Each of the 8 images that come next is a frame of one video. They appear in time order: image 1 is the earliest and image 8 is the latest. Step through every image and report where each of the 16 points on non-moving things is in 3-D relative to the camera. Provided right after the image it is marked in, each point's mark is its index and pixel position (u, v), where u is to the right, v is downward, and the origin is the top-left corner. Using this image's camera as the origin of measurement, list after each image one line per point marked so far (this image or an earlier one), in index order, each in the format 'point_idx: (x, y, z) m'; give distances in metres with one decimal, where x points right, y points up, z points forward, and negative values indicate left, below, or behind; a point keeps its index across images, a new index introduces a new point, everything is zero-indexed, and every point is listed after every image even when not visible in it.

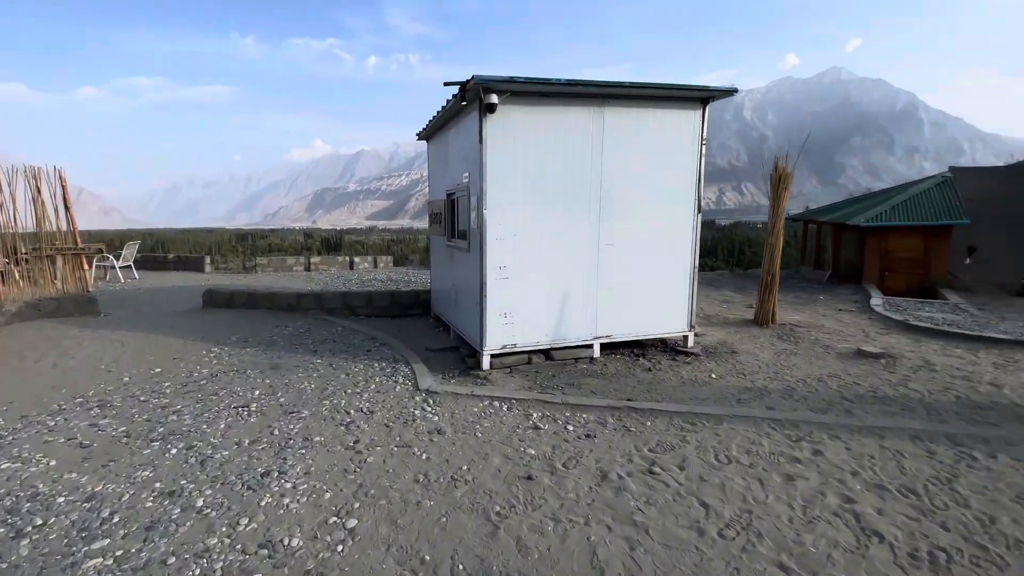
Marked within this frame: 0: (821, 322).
0: (+4.7, -0.5, +7.4) m
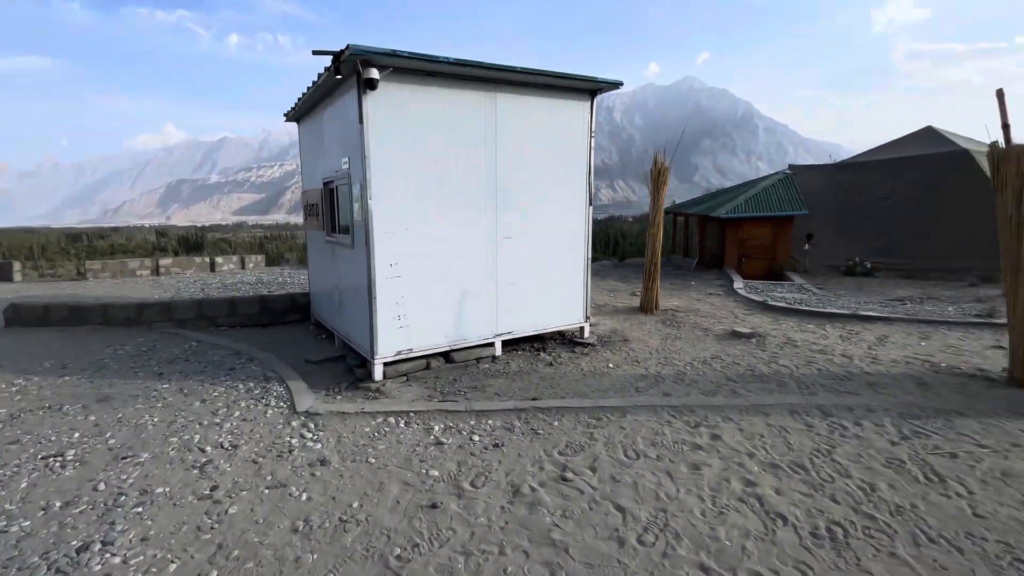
0: (+3.1, -0.2, +7.9) m
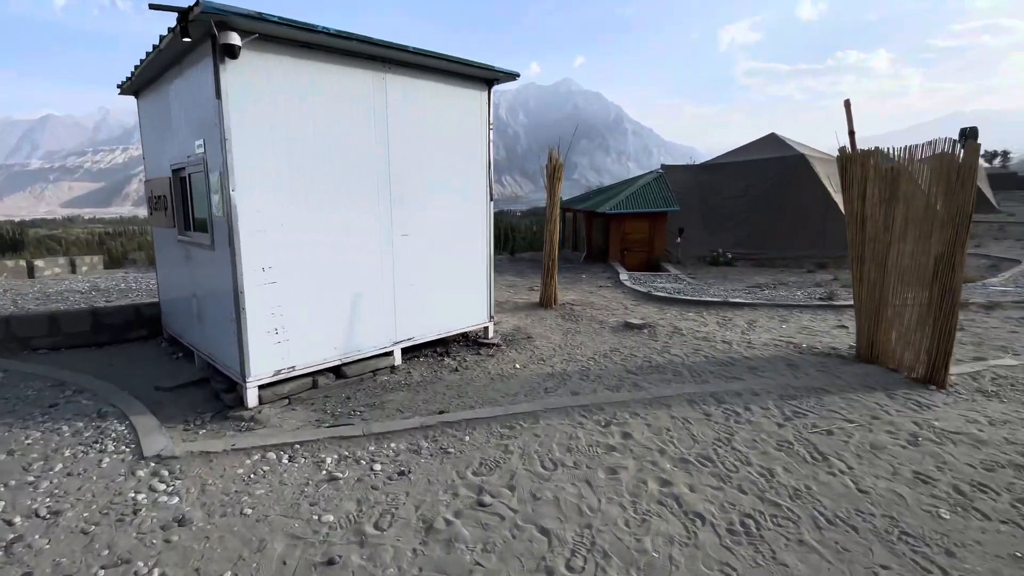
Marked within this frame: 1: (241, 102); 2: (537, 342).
0: (+1.4, -0.1, +8.1) m
1: (-2.0, +1.4, +3.6) m
2: (+0.3, -0.6, +5.6) m
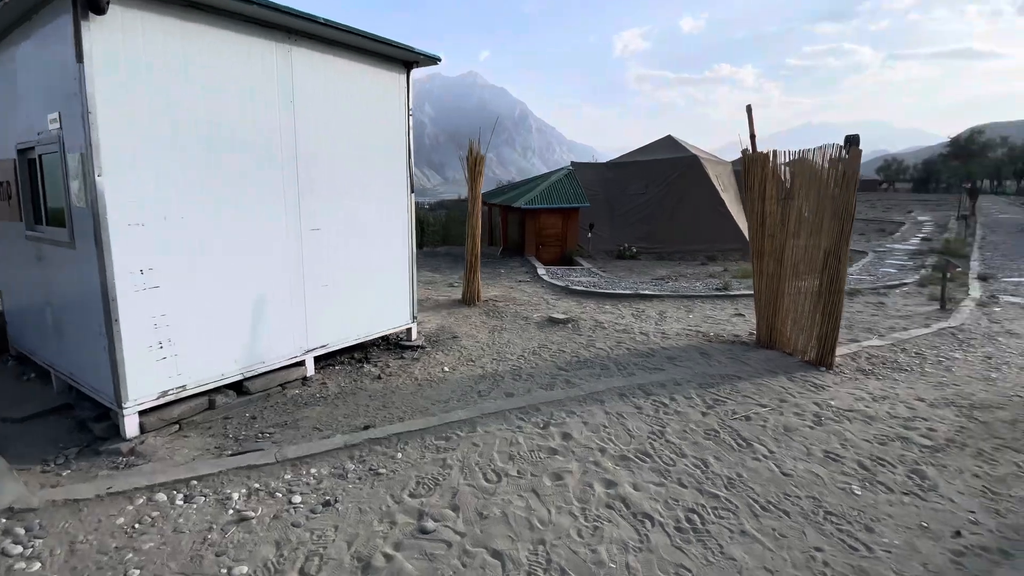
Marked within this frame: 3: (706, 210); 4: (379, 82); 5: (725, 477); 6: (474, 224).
0: (0.0, -0.1, +8.0) m
1: (-2.5, +1.3, +2.9) m
2: (-0.6, -0.6, +5.4) m
3: (+5.3, +2.2, +13.1) m
4: (-1.3, +2.0, +4.6) m
5: (+1.3, -1.2, +3.0) m
6: (-0.5, +0.9, +6.7) m
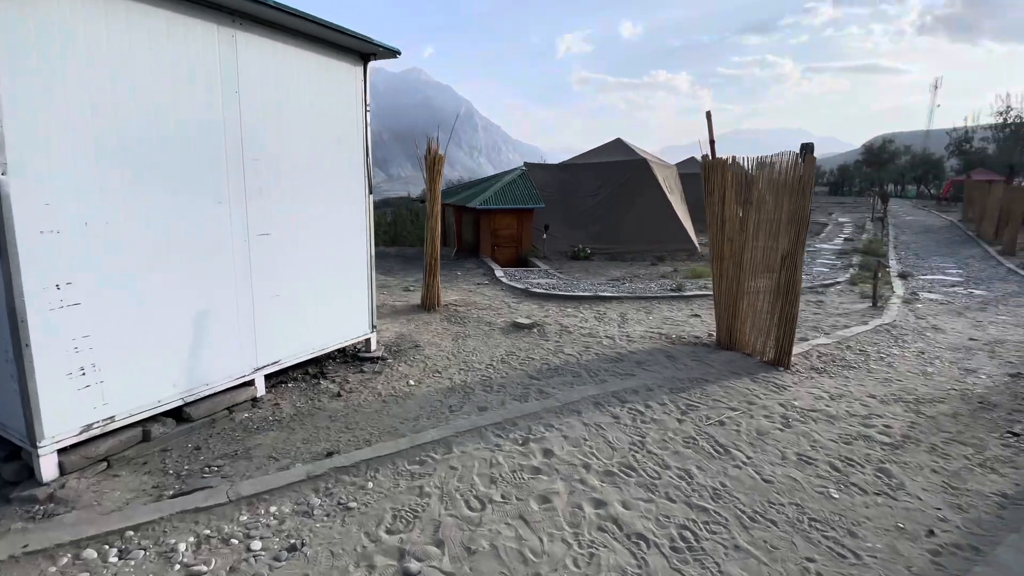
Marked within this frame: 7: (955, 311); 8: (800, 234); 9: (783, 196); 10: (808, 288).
0: (-0.6, -0.1, +7.8) m
1: (-2.6, +1.2, +2.4) m
2: (-0.9, -0.7, +5.1) m
3: (+4.0, +2.2, +13.4) m
4: (-1.6, +1.9, +4.2) m
5: (+1.2, -1.2, +2.9) m
6: (-1.1, +0.8, +6.4) m
7: (+7.6, -0.4, +8.2) m
8: (+2.9, +0.5, +4.8) m
9: (+2.8, +1.0, +4.9) m
10: (+6.1, 0.0, +9.8) m
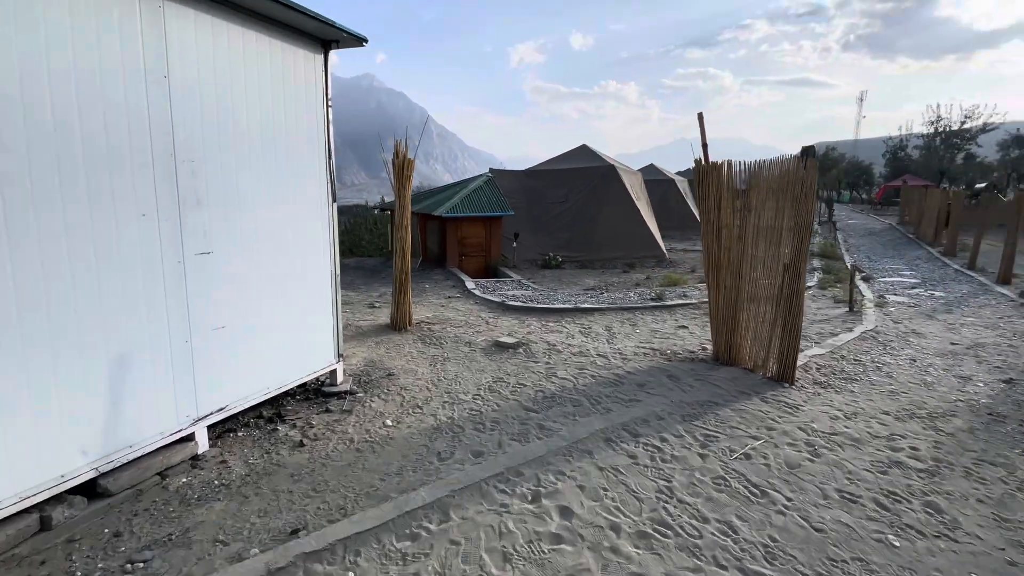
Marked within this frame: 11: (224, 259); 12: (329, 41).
0: (-1.0, -0.4, +7.2) m
1: (-2.5, +1.0, +1.7) m
2: (-1.0, -0.9, +4.5) m
3: (+3.1, +2.0, +13.2) m
4: (-1.7, +1.7, +3.6) m
5: (+1.3, -1.3, +2.5) m
6: (-1.3, +0.6, +5.8) m
7: (+7.2, -0.4, +8.3) m
8: (+2.8, +0.4, +4.5) m
9: (+2.6, +0.9, +4.6) m
10: (+5.5, -0.1, +9.7) m
11: (-1.9, +0.2, +3.2) m
12: (-1.5, +2.0, +3.8) m
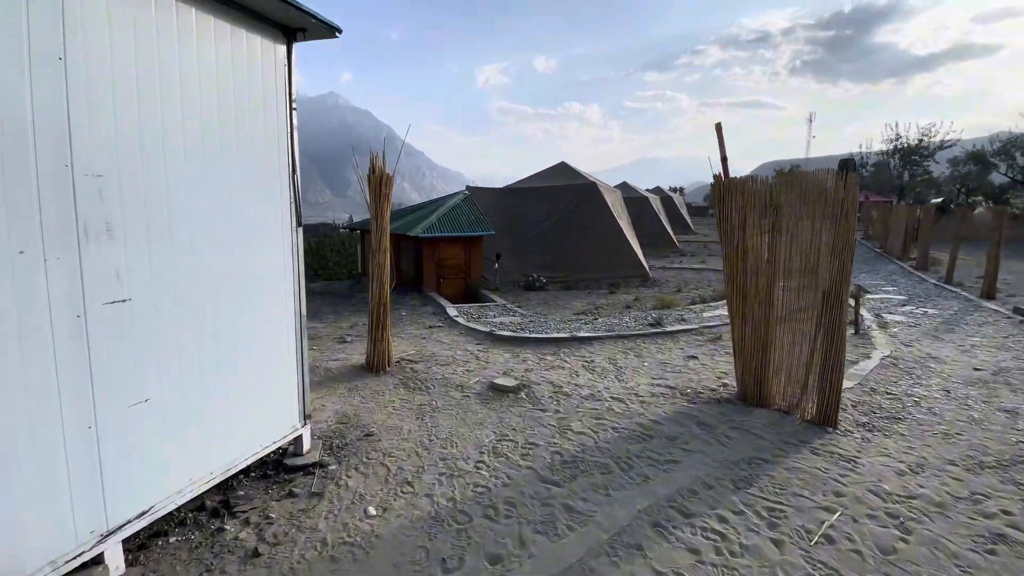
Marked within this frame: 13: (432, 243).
0: (-1.1, -0.8, +6.4) m
1: (-2.3, +0.8, +0.9) m
2: (-1.0, -1.2, +3.7) m
3: (+2.6, +1.4, +12.8) m
4: (-1.6, +1.4, +2.8) m
5: (+1.5, -1.6, +1.8) m
6: (-1.4, +0.2, +5.0) m
7: (+7.0, -0.7, +8.0) m
8: (+2.8, +0.2, +4.0) m
9: (+2.6, +0.6, +4.1) m
10: (+5.2, -0.5, +9.3) m
11: (-1.8, -0.1, +2.3) m
12: (-1.4, +1.7, +3.1) m
13: (-1.8, +1.0, +10.6) m
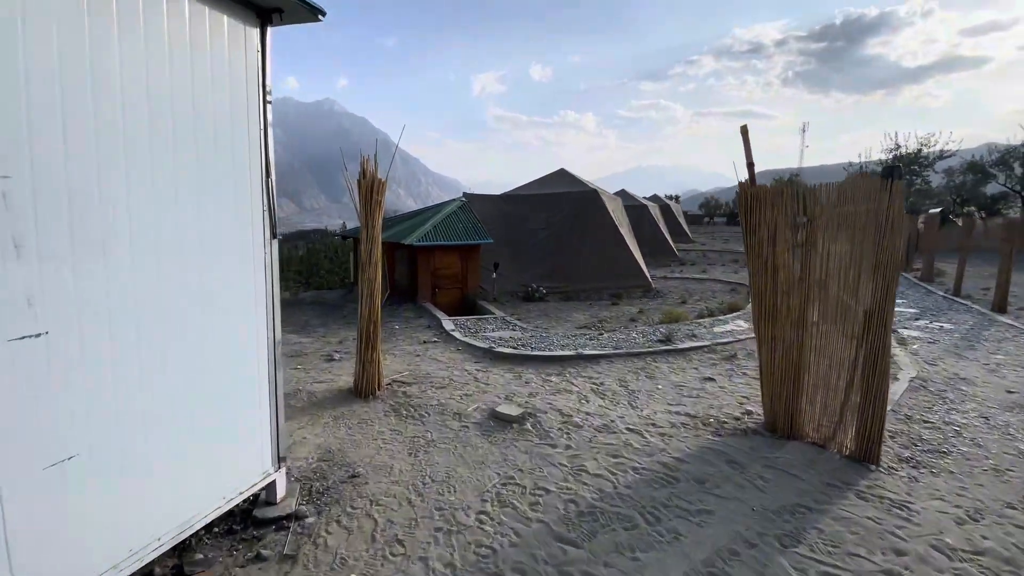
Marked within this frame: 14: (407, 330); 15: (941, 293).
0: (-1.1, -0.9, +6.0) m
1: (-2.2, +0.7, +0.4) m
2: (-0.9, -1.3, +3.2) m
3: (+2.5, +1.1, +12.4) m
4: (-1.5, +1.3, +2.4) m
5: (+1.5, -1.7, +1.4) m
6: (-1.3, +0.1, +4.5) m
7: (+7.0, -1.0, +7.6) m
8: (+2.8, 0.0, +3.6) m
9: (+2.7, +0.4, +3.7) m
10: (+5.2, -0.8, +8.9) m
11: (-1.7, -0.2, +1.9) m
12: (-1.3, +1.5, +2.6) m
13: (-1.8, +0.7, +10.2) m
14: (-1.7, -0.7, +7.8) m
15: (+12.2, -0.2, +13.6) m
